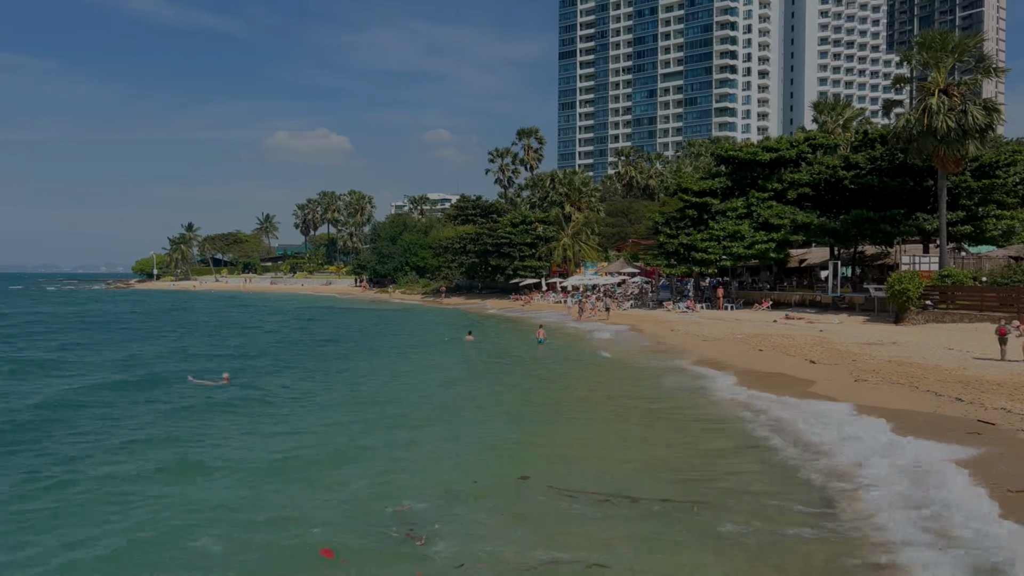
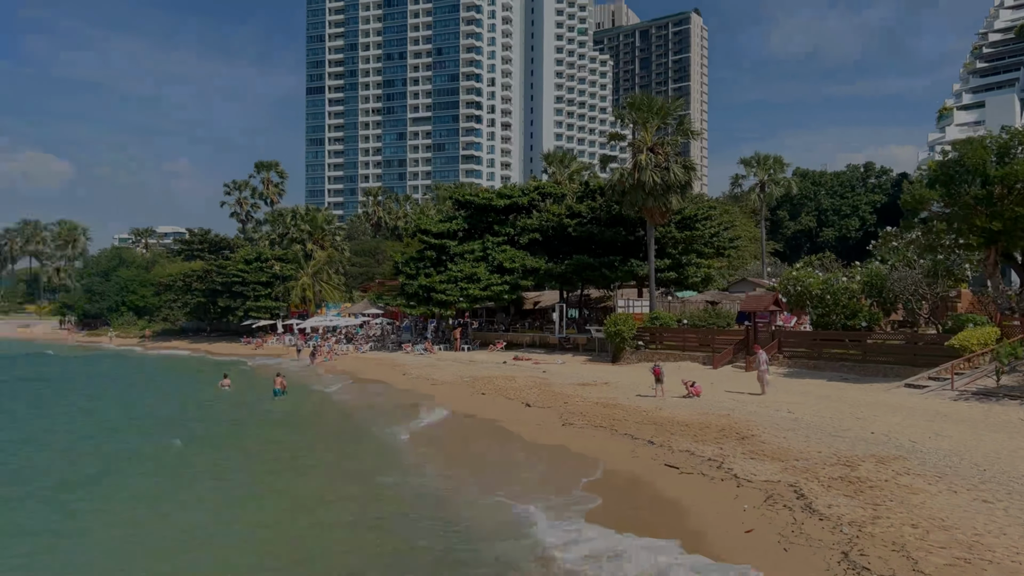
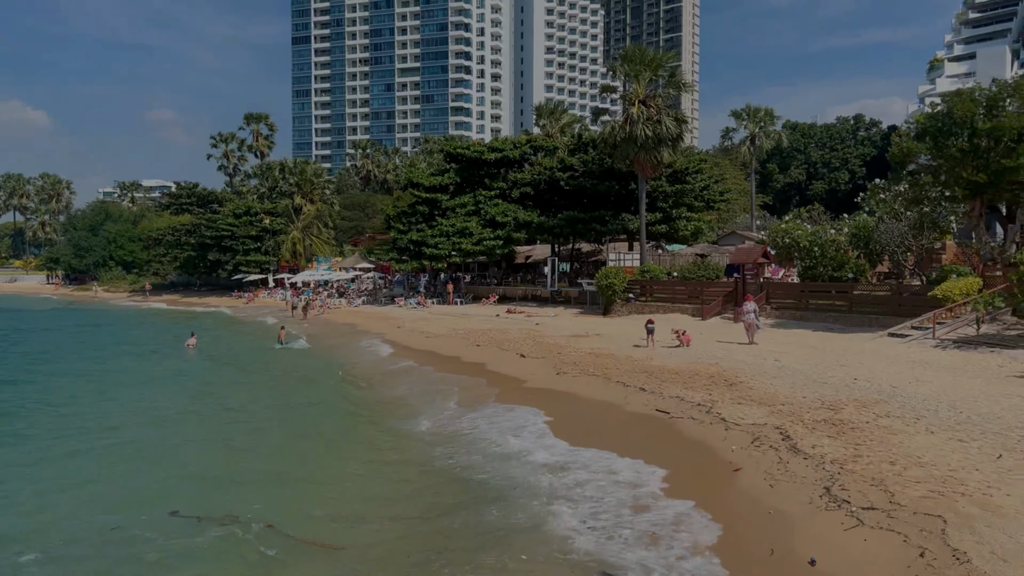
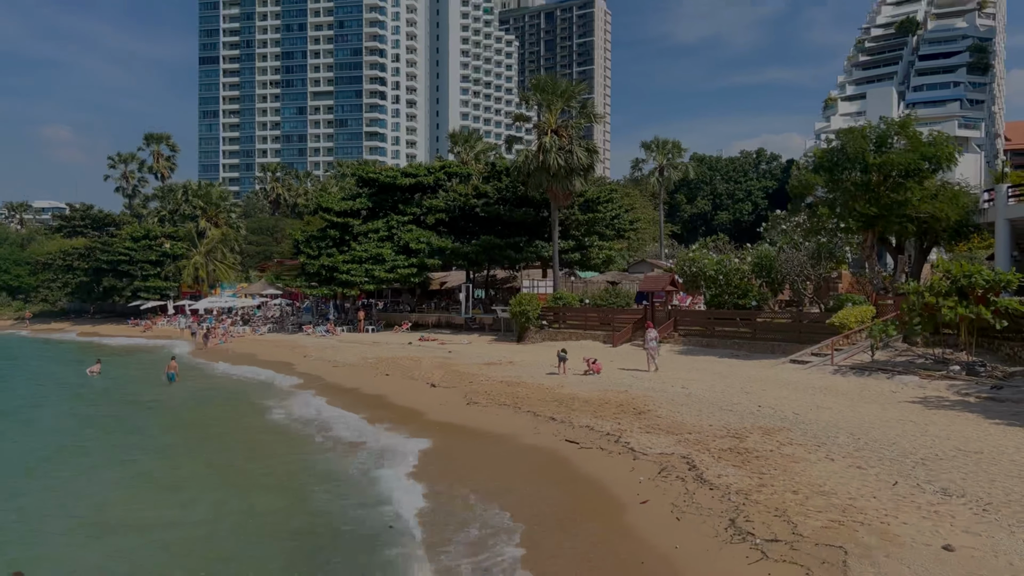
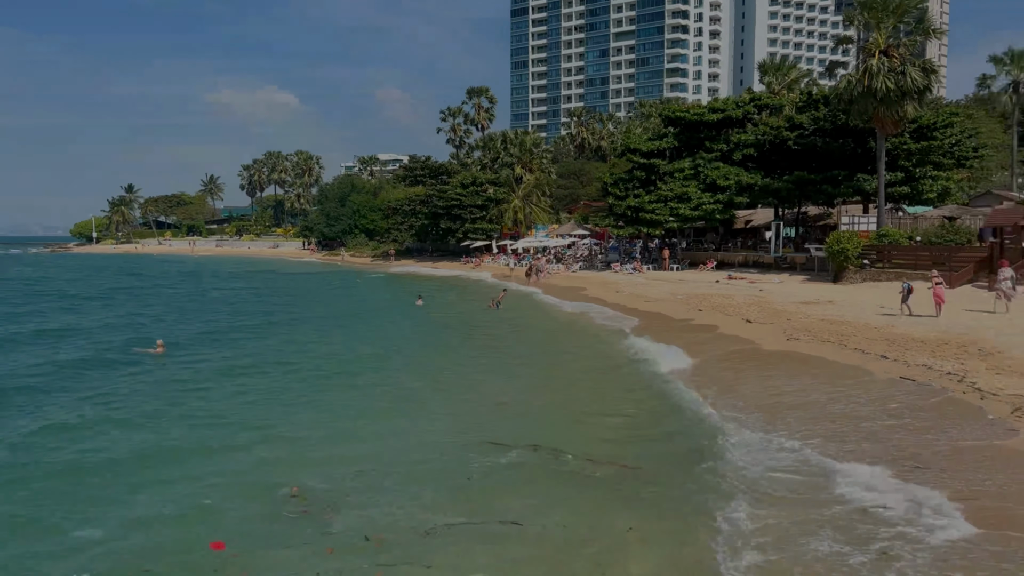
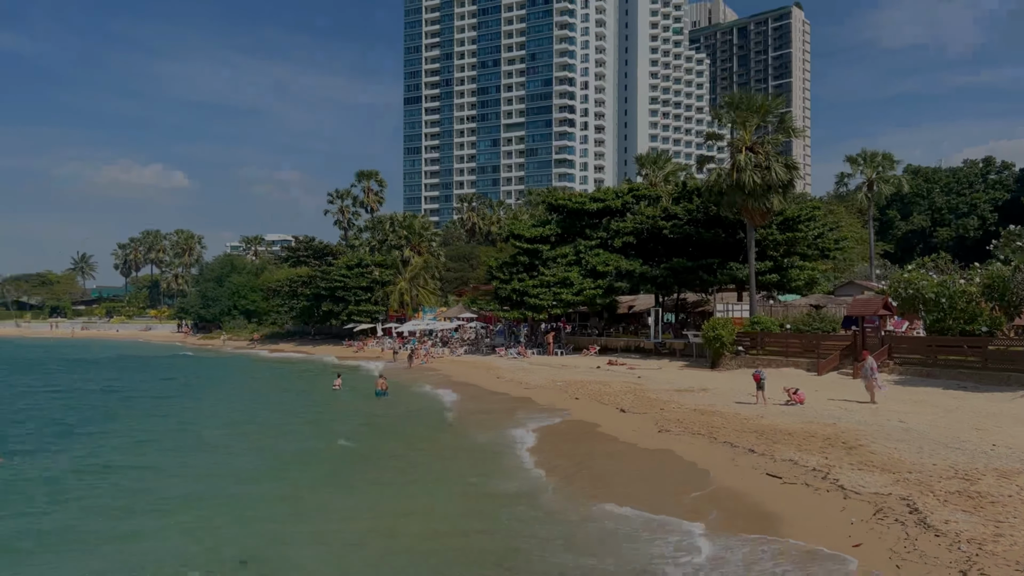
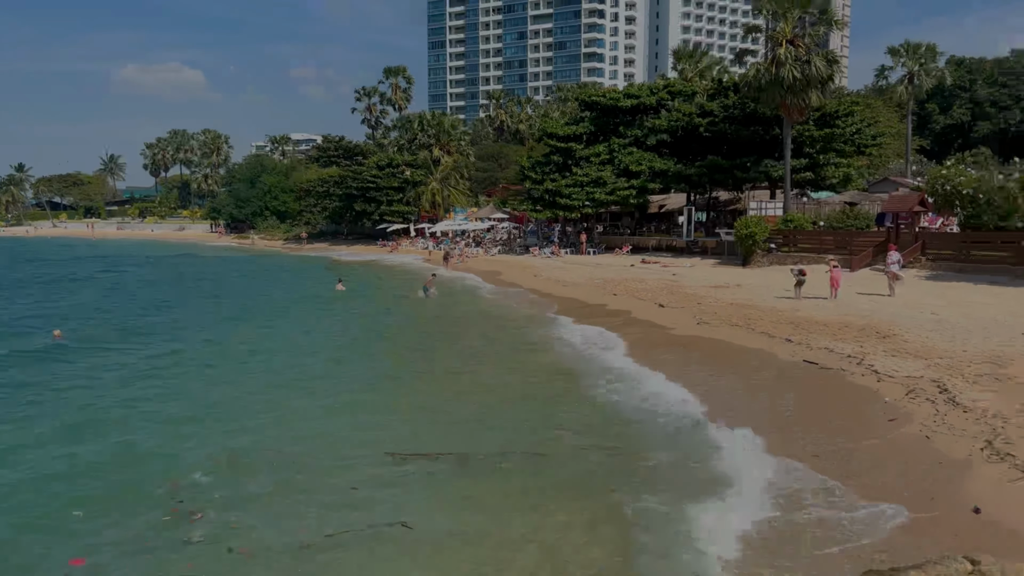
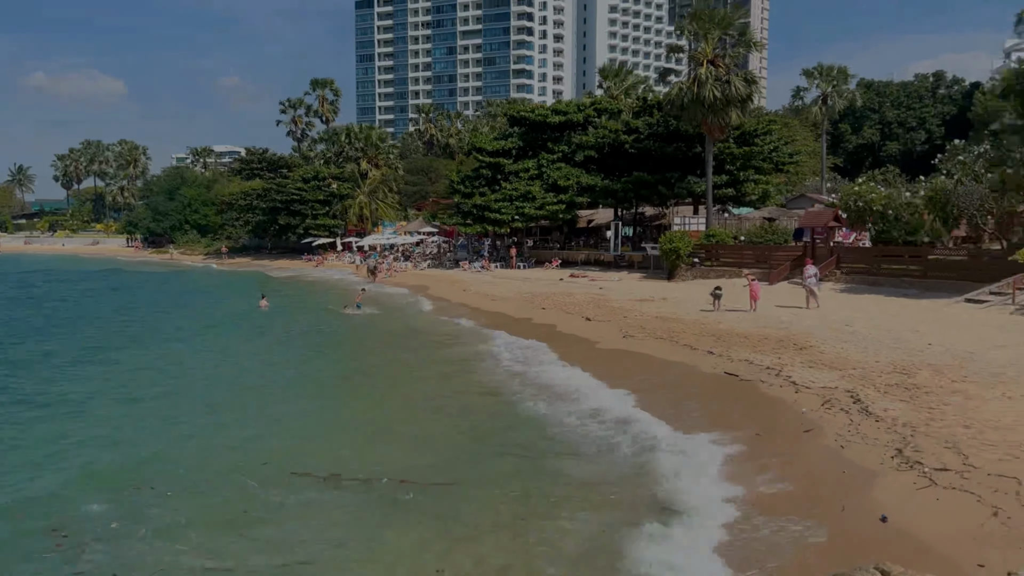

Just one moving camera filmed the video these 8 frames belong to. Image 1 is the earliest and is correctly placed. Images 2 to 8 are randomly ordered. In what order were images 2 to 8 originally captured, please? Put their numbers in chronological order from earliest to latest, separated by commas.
5, 7, 8, 3, 4, 2, 6
